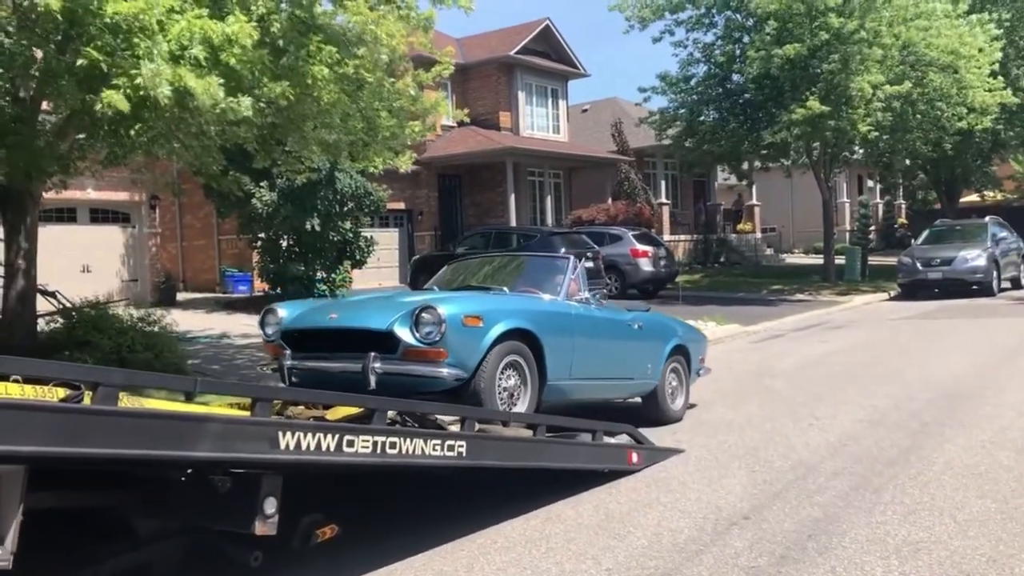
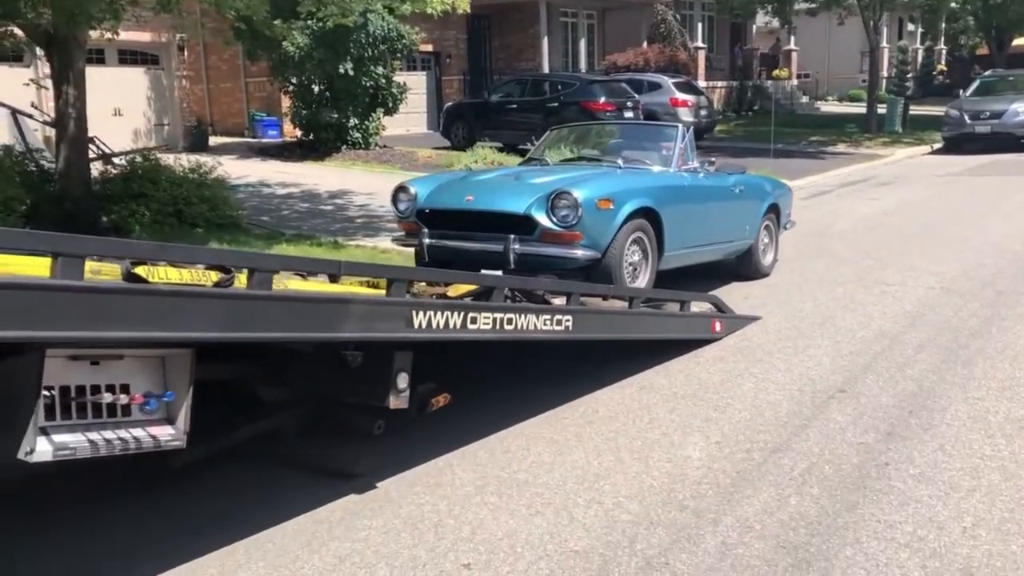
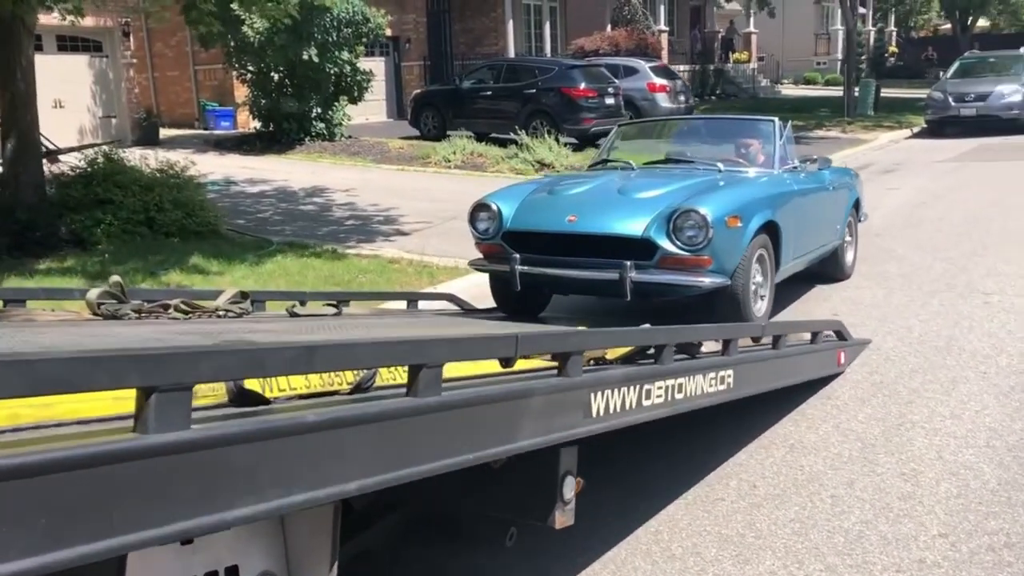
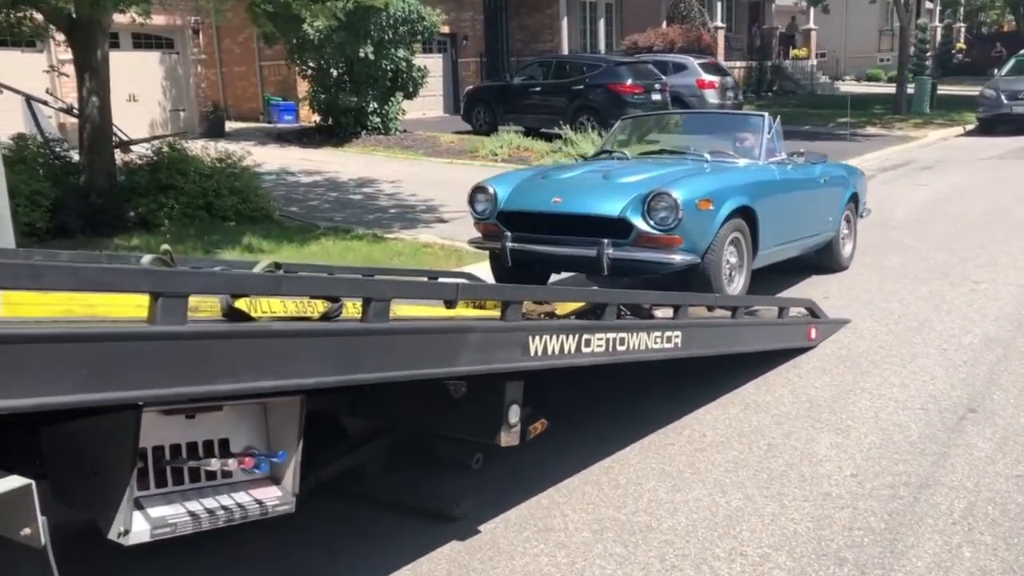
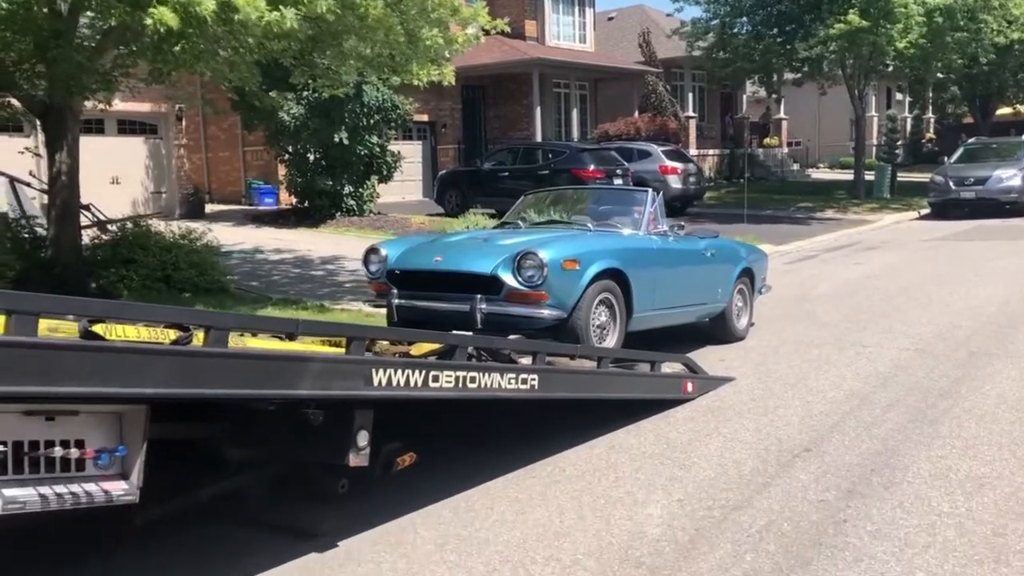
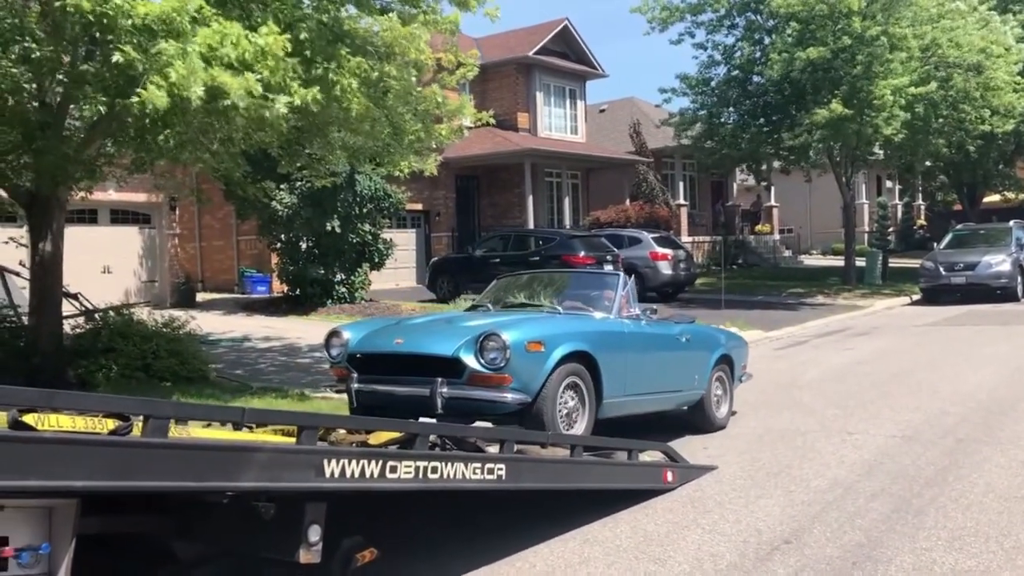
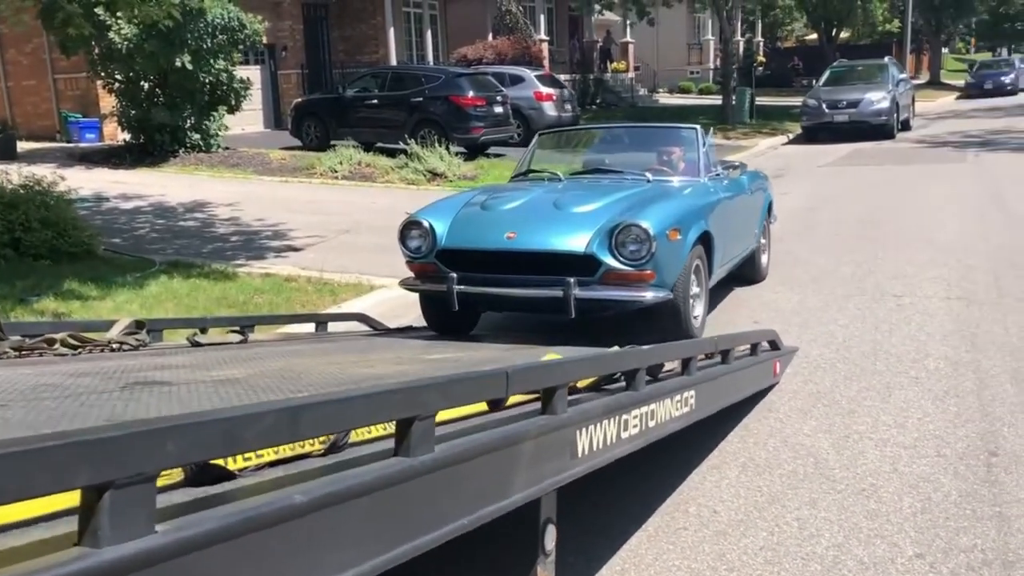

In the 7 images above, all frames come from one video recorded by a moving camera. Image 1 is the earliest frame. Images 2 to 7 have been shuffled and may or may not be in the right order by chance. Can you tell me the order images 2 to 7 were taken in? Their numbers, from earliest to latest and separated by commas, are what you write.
6, 5, 2, 4, 3, 7
